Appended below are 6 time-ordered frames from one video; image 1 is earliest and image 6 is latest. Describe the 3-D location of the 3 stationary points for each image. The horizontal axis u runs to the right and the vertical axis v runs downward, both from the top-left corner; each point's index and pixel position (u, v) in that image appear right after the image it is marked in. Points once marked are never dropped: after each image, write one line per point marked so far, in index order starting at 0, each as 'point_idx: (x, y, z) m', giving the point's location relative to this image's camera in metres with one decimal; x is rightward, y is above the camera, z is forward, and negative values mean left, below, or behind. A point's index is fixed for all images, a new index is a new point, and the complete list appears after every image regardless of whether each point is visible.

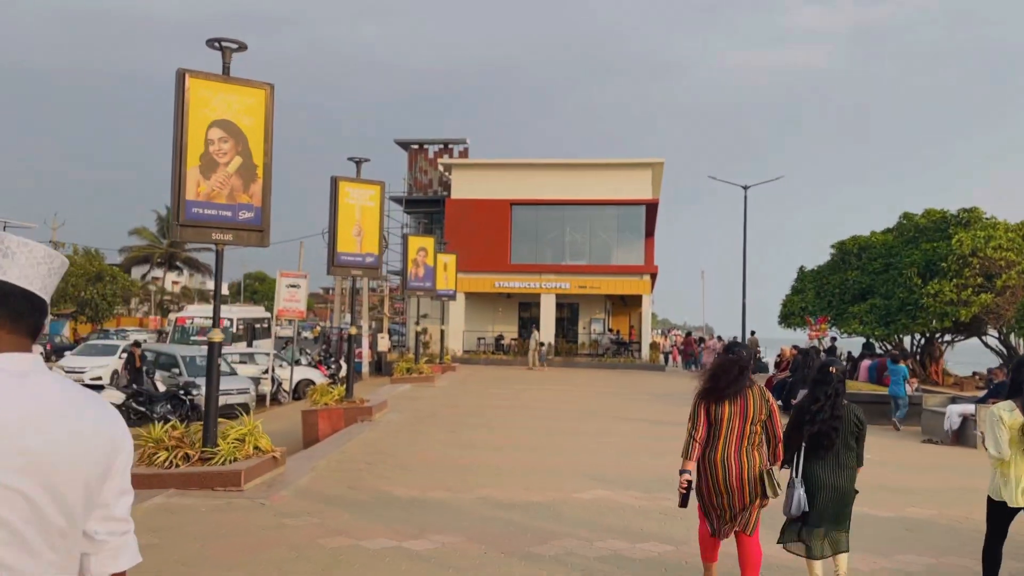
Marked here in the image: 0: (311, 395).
0: (-3.4, -1.8, +13.9) m
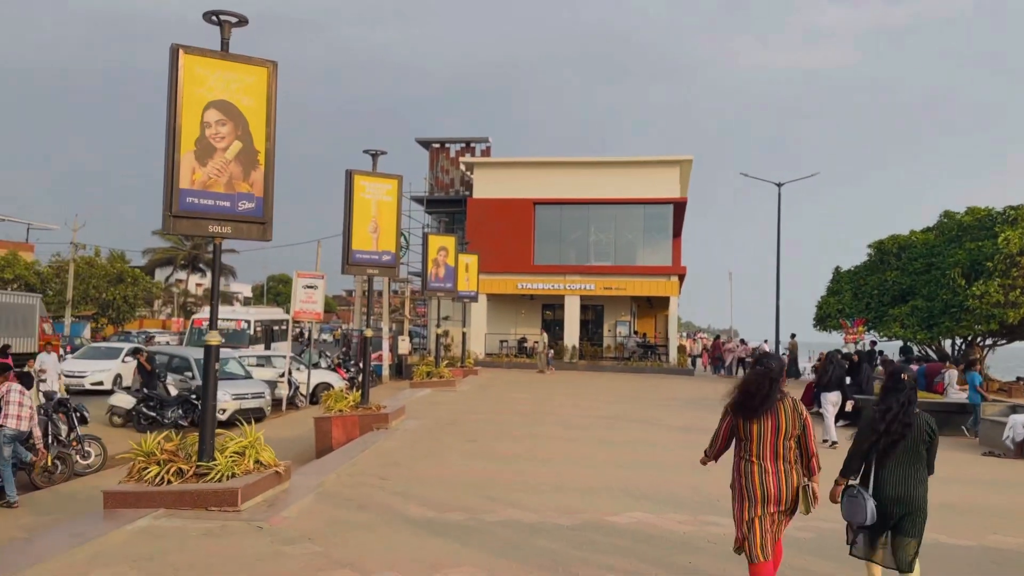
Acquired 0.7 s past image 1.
0: (-3.0, -1.8, +13.1) m
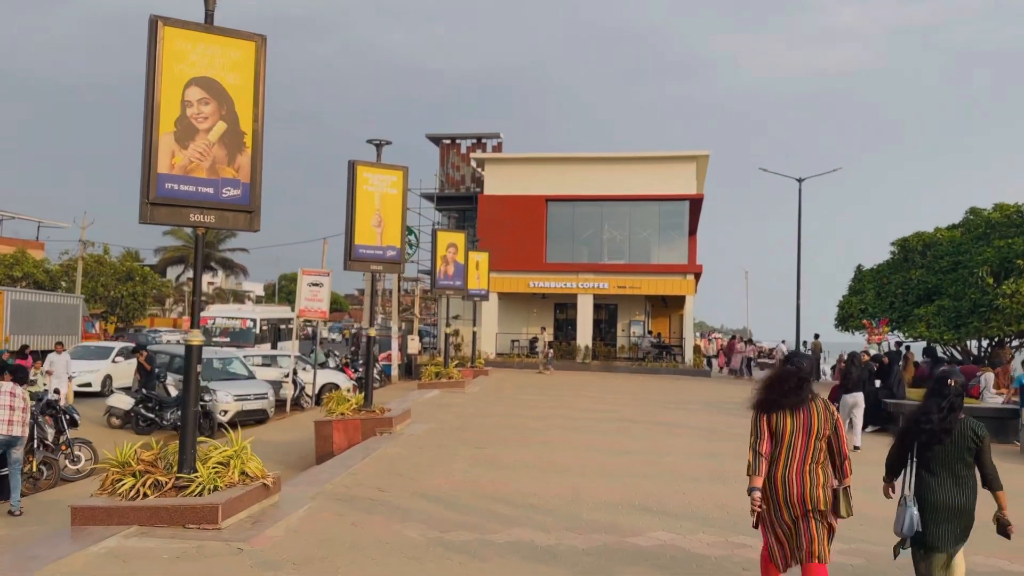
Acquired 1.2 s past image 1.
0: (-2.8, -1.8, +12.5) m
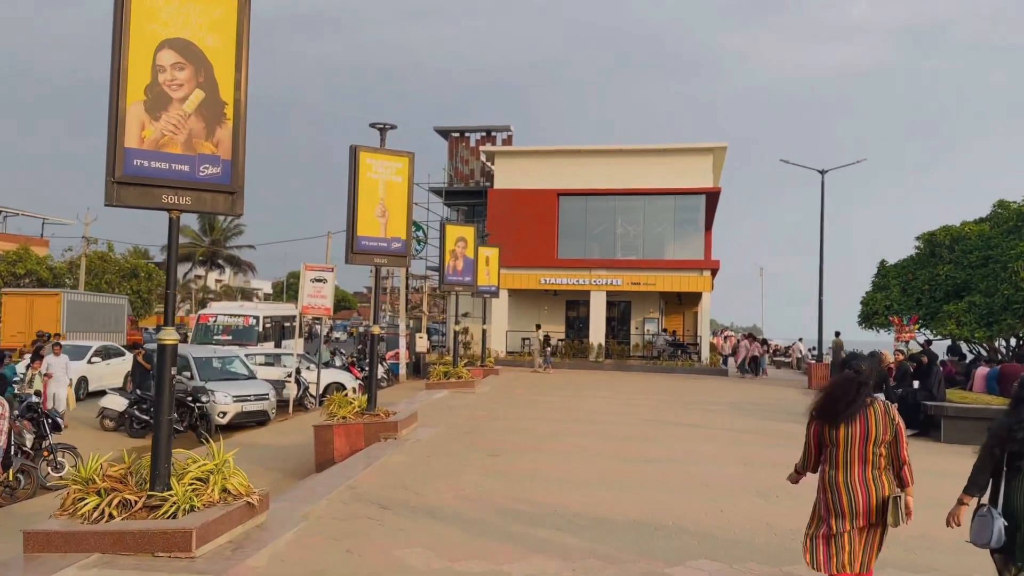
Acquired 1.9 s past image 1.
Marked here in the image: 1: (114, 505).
0: (-2.6, -1.7, +11.6) m
1: (-2.8, -1.5, +5.8) m
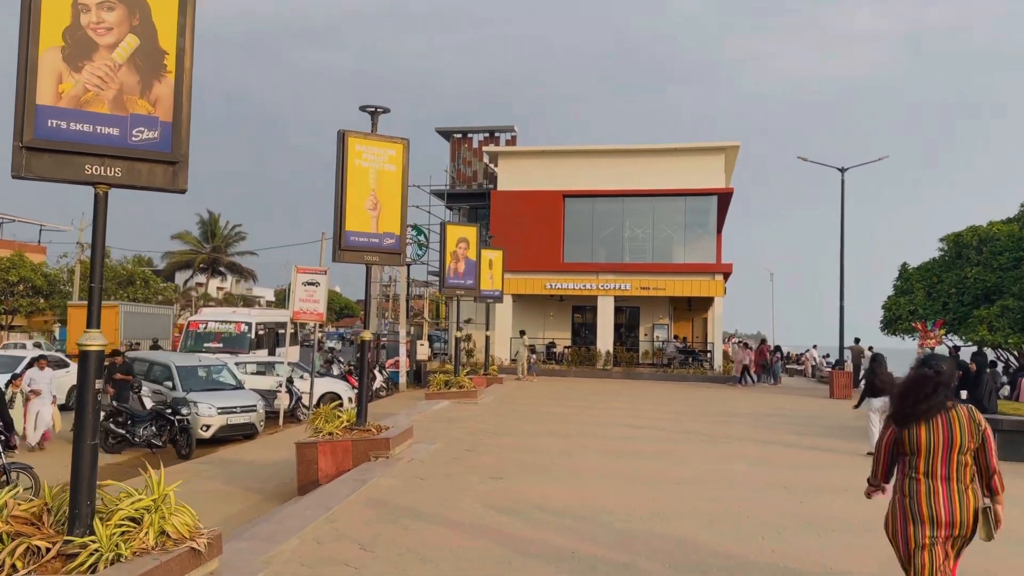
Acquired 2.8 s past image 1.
0: (-2.5, -1.7, +10.4) m
1: (-2.7, -1.5, +4.6) m
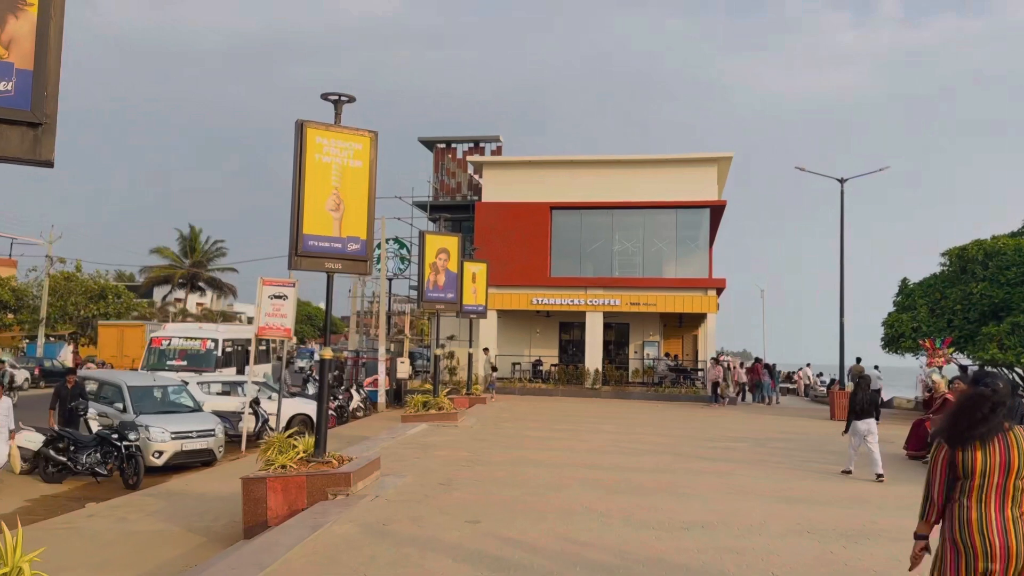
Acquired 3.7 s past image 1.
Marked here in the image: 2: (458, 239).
0: (-2.8, -1.8, +9.1) m
1: (-2.9, -1.5, +3.3) m
2: (-1.2, +1.1, +18.5) m
